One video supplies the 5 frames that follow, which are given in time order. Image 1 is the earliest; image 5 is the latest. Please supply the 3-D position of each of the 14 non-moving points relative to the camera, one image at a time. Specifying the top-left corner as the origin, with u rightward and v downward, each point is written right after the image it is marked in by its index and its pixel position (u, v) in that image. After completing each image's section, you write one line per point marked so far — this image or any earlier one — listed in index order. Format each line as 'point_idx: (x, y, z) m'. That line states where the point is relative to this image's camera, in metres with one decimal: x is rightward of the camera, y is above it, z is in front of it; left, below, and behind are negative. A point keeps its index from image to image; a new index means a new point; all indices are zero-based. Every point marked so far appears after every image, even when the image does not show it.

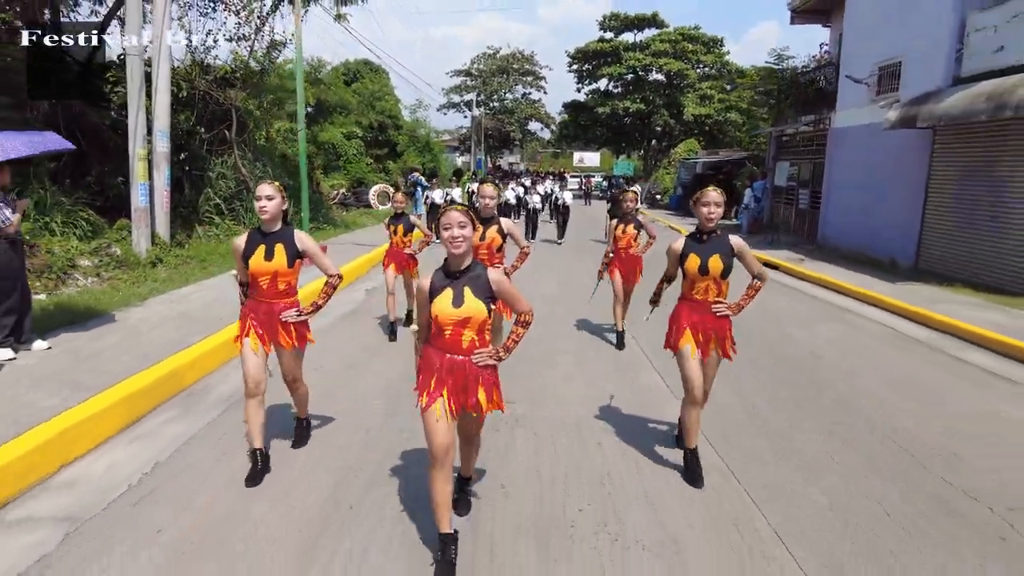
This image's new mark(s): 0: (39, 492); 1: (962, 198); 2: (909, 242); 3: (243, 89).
0: (-3.0, -1.3, +4.3) m
1: (+8.5, +1.7, +12.7) m
2: (+8.5, +1.0, +14.1) m
3: (-6.9, +5.2, +17.1) m
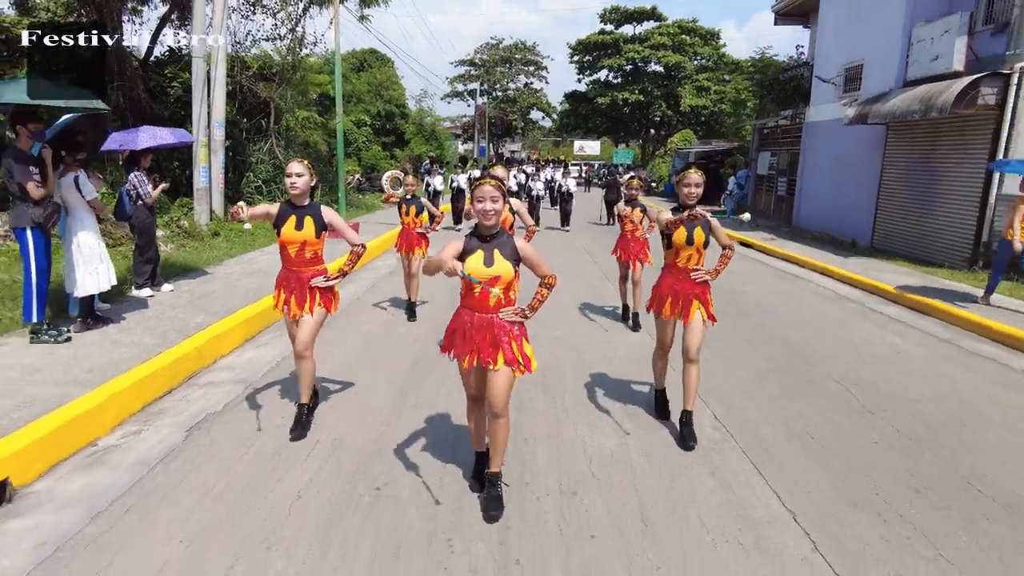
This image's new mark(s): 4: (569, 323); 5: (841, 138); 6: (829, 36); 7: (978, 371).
0: (-2.9, -0.8, +6.4) m
1: (+8.6, +2.3, +14.8) m
2: (+8.6, +1.6, +16.2) m
3: (-6.7, +5.9, +19.1) m
4: (+0.7, -0.5, +8.7) m
5: (+8.7, +4.0, +17.7) m
6: (+8.8, +7.1, +18.6) m
7: (+5.0, -0.9, +7.0) m
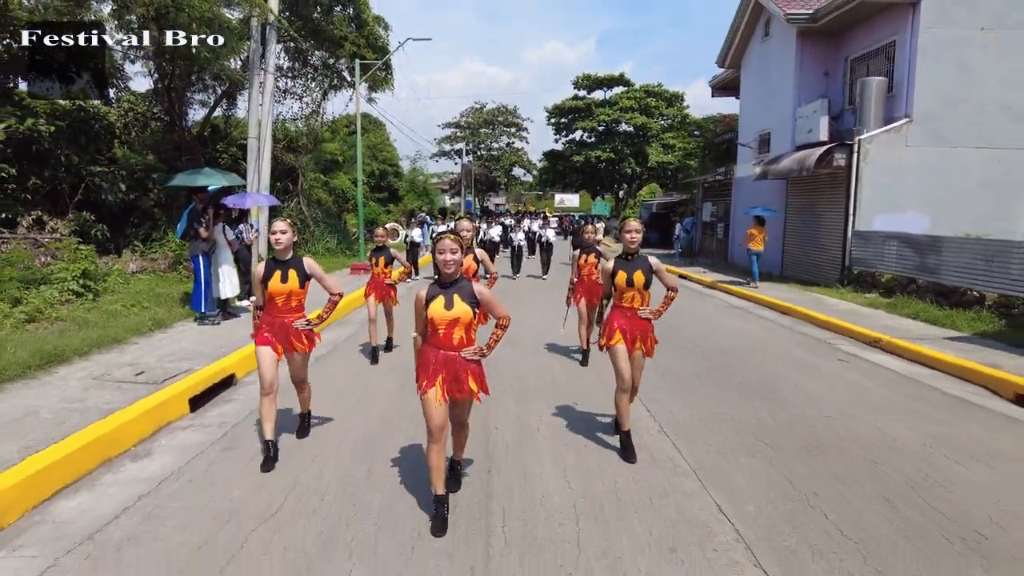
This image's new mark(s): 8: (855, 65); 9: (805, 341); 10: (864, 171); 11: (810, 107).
0: (-3.2, -0.8, +10.3) m
1: (+8.1, +1.8, +19.1) m
2: (+8.1, +0.9, +20.4) m
3: (-7.4, +4.8, +23.4) m
4: (+0.4, -0.6, +12.6) m
5: (+8.1, +3.2, +22.1) m
6: (+8.2, +6.3, +23.2) m
7: (+4.7, -0.8, +11.0) m
8: (+9.2, +6.0, +17.8) m
9: (+4.8, -0.8, +10.9) m
10: (+8.4, +2.8, +15.8) m
11: (+8.2, +5.0, +18.2) m
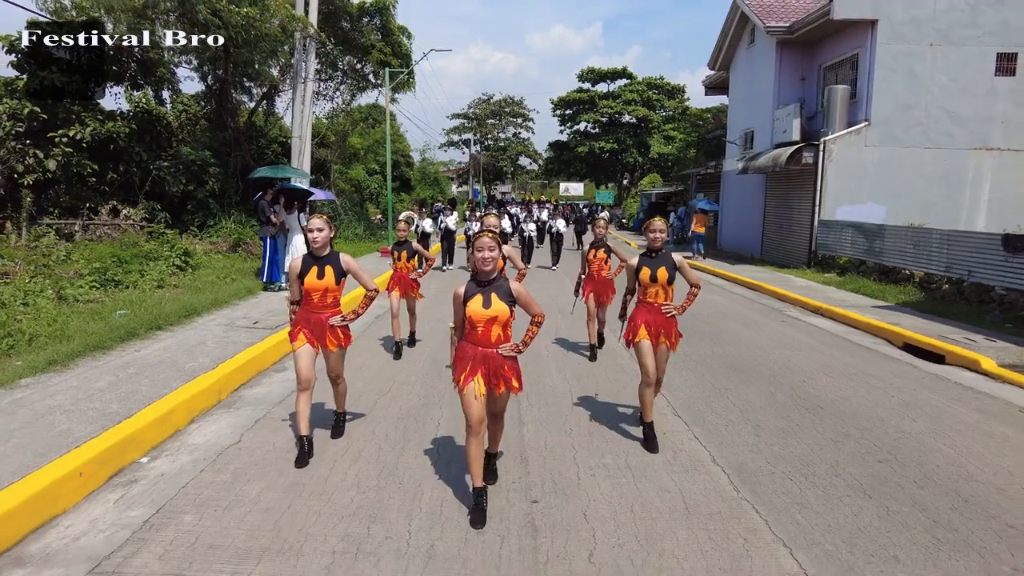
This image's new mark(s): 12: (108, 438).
0: (-3.0, -0.4, +12.8) m
1: (+8.4, +2.4, +21.5) m
2: (+8.4, +1.5, +22.9) m
3: (-7.1, +5.5, +25.9) m
4: (+0.6, -0.1, +15.1) m
5: (+8.4, +3.8, +24.5) m
6: (+8.5, +6.9, +25.6) m
7: (+4.9, -0.4, +13.6) m
8: (+9.5, +6.5, +20.1) m
9: (+5.0, -0.4, +13.4) m
10: (+8.7, +3.3, +18.2) m
11: (+8.5, +5.5, +20.6) m
12: (-3.0, -1.1, +5.0) m
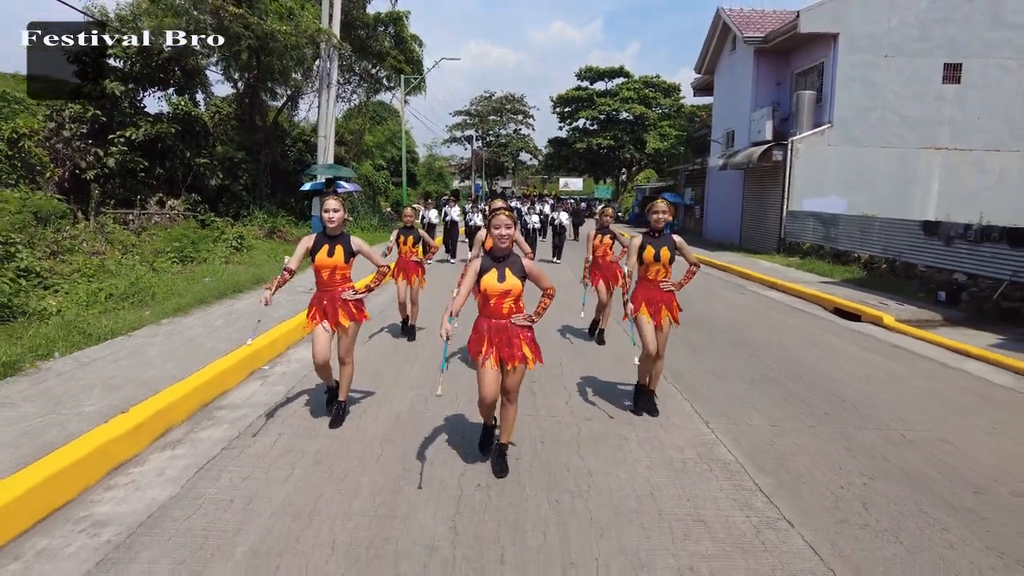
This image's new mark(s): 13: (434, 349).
0: (-2.9, +0.1, +15.2) m
1: (+8.5, +2.9, +23.8) m
2: (+8.5, +2.1, +25.2) m
3: (-7.0, +6.1, +28.2) m
4: (+0.7, +0.4, +17.5) m
5: (+8.5, +4.4, +26.8) m
6: (+8.6, +7.5, +27.9) m
7: (+5.0, +0.1, +15.9) m
8: (+9.6, +7.0, +22.4) m
9: (+5.1, +0.1, +15.7) m
10: (+8.8, +3.8, +20.6) m
11: (+8.6, +6.0, +22.9) m
12: (-2.9, -0.7, +7.3) m
13: (-1.0, -0.7, +8.2) m
